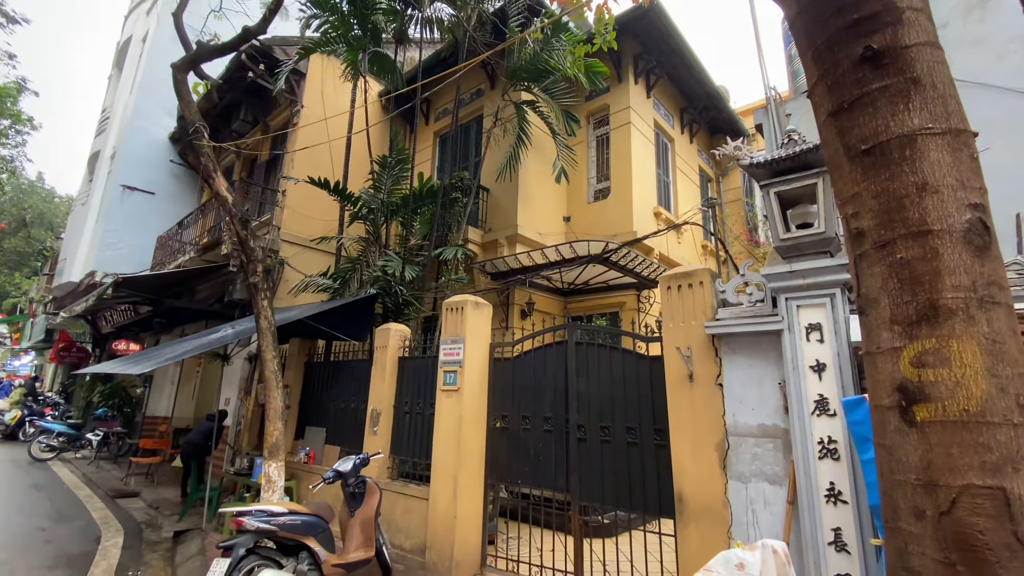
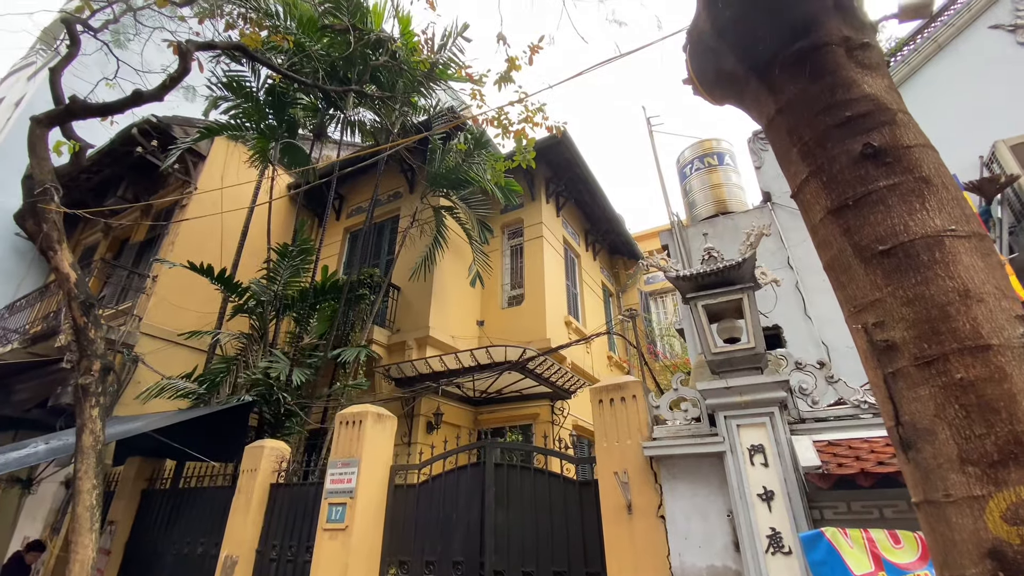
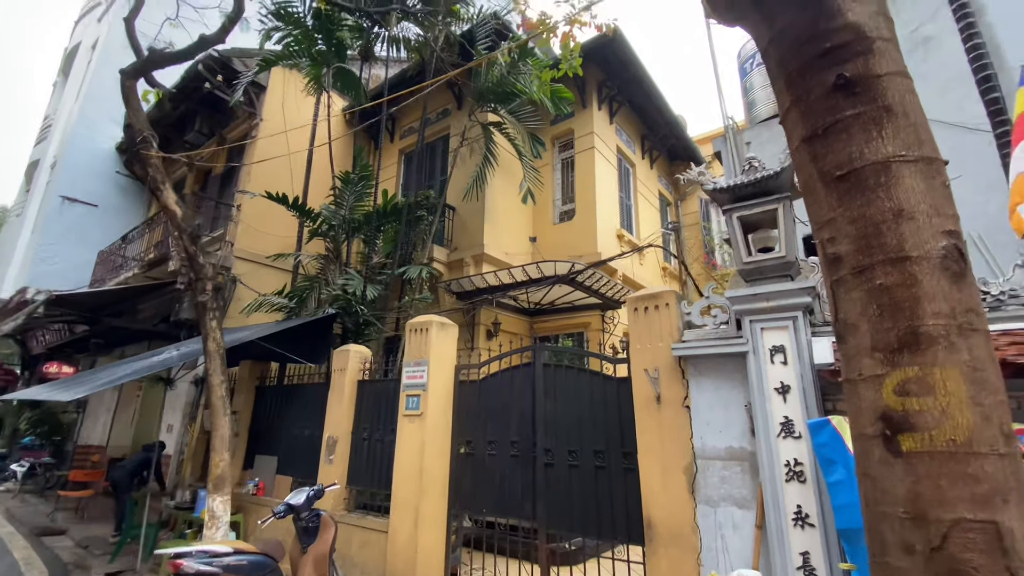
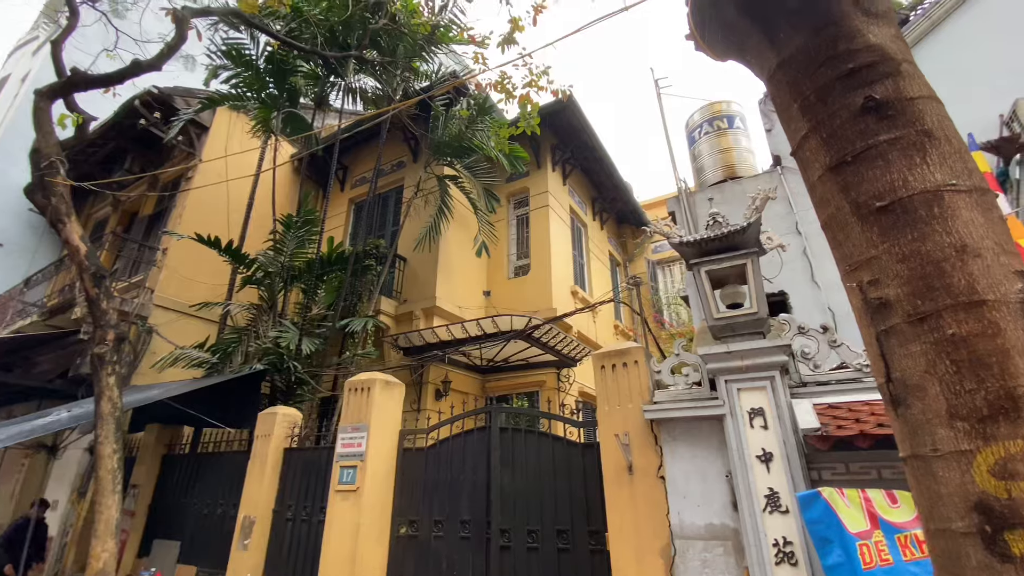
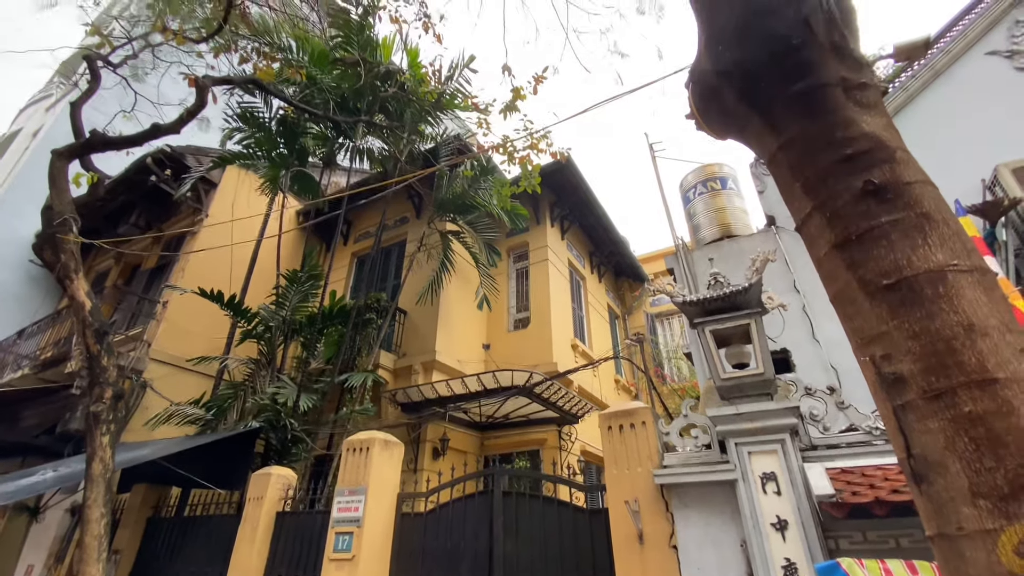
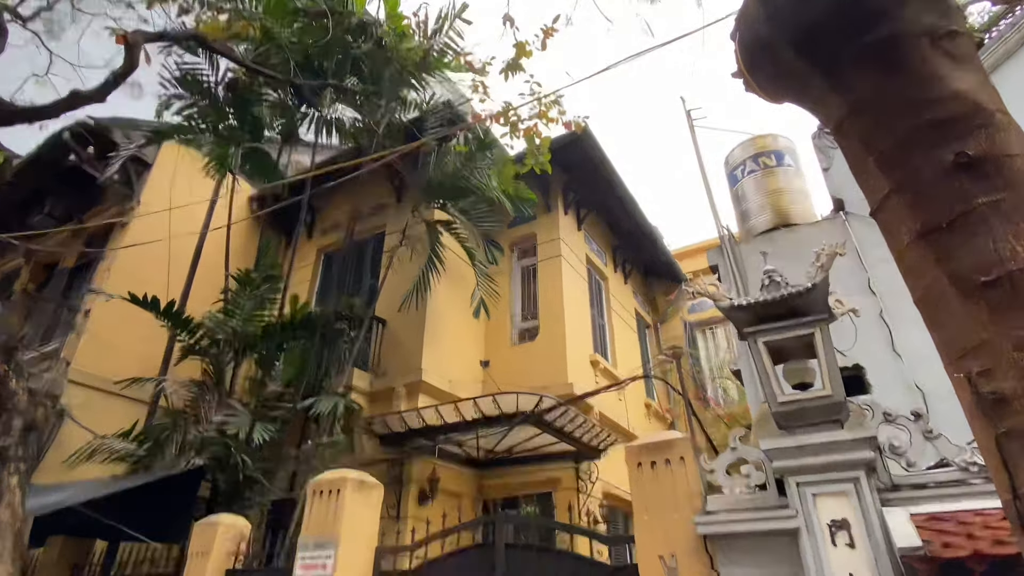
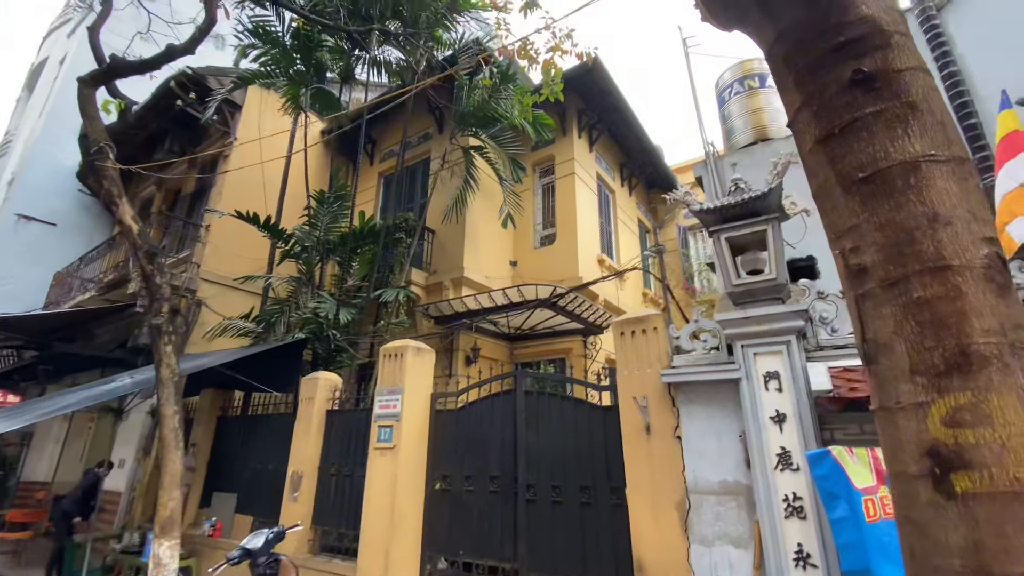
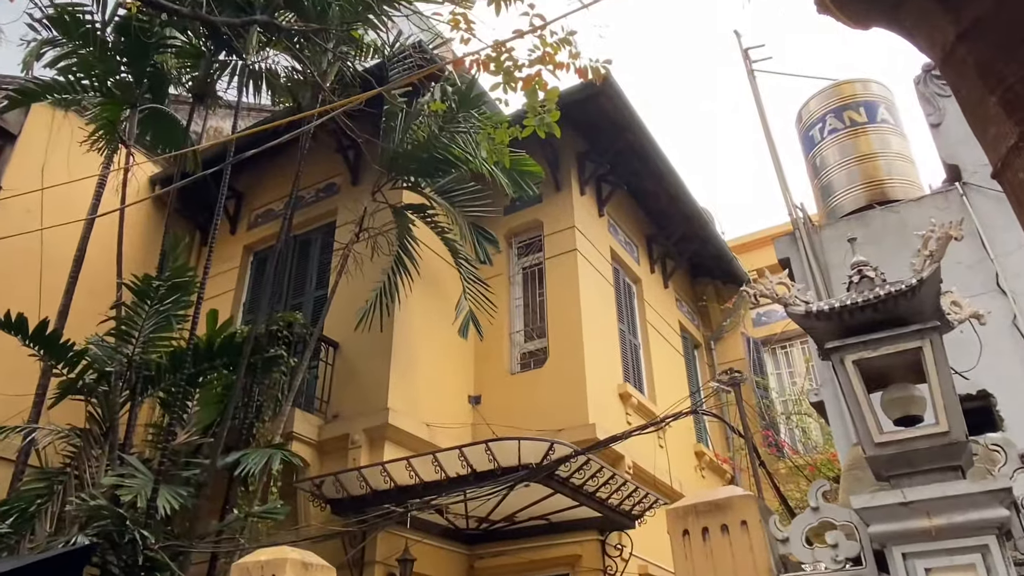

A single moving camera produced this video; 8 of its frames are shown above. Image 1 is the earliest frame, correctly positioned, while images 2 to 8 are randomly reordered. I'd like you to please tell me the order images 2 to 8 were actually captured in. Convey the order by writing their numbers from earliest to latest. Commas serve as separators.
3, 7, 4, 2, 5, 6, 8
